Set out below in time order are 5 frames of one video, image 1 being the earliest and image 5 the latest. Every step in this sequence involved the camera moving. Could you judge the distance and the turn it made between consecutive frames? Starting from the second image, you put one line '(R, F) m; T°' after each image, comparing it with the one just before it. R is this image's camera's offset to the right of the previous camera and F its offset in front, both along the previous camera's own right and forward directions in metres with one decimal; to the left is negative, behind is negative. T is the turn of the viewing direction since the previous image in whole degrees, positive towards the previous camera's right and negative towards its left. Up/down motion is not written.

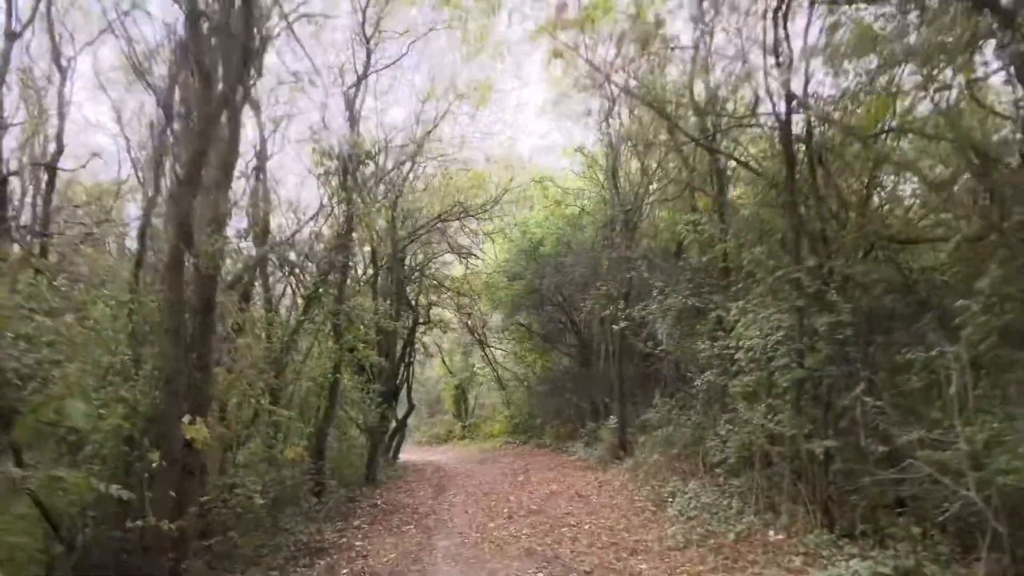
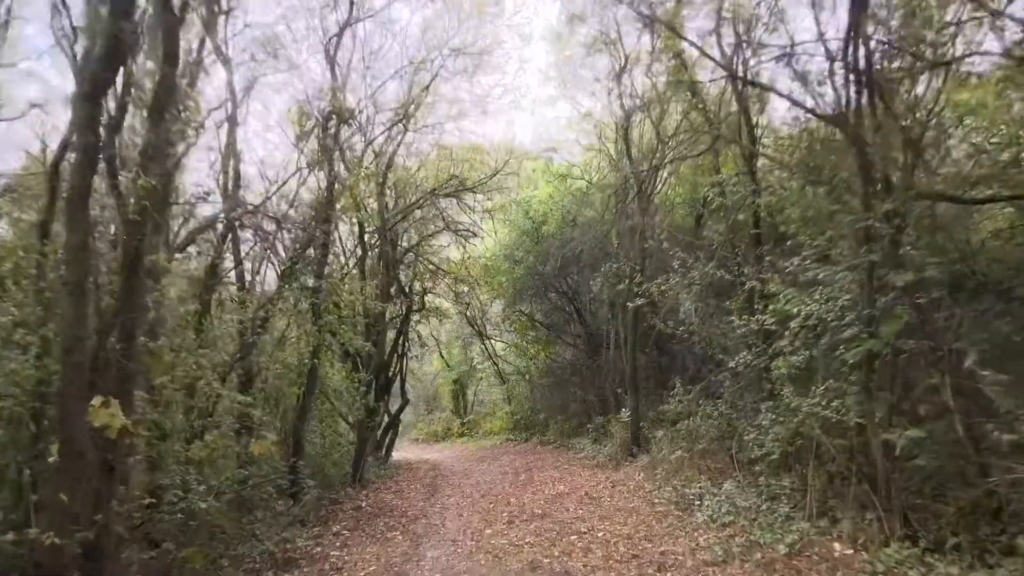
(0.0, +1.6) m; 0°
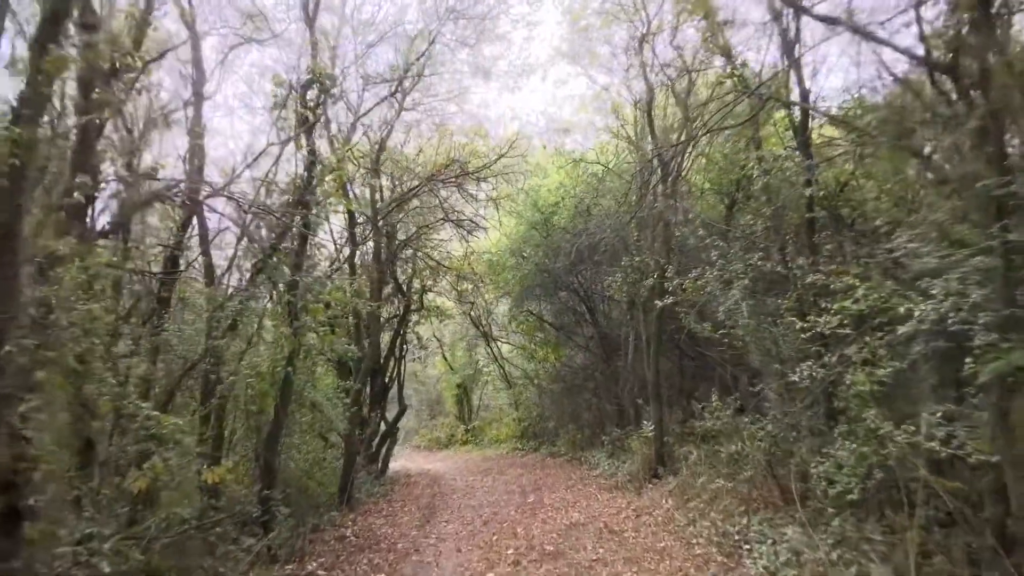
(0.0, +1.8) m; -1°
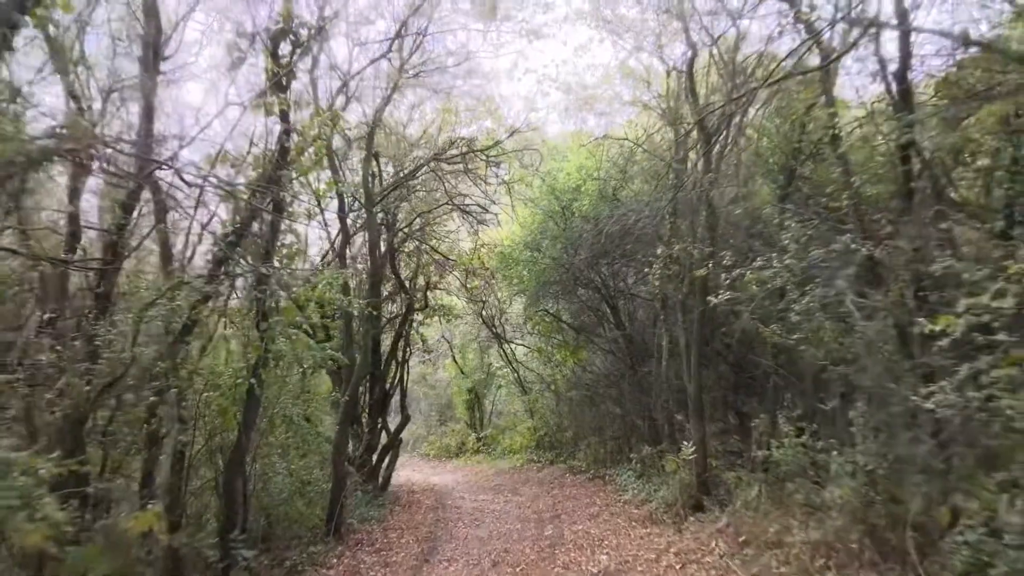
(0.0, +2.0) m; -1°
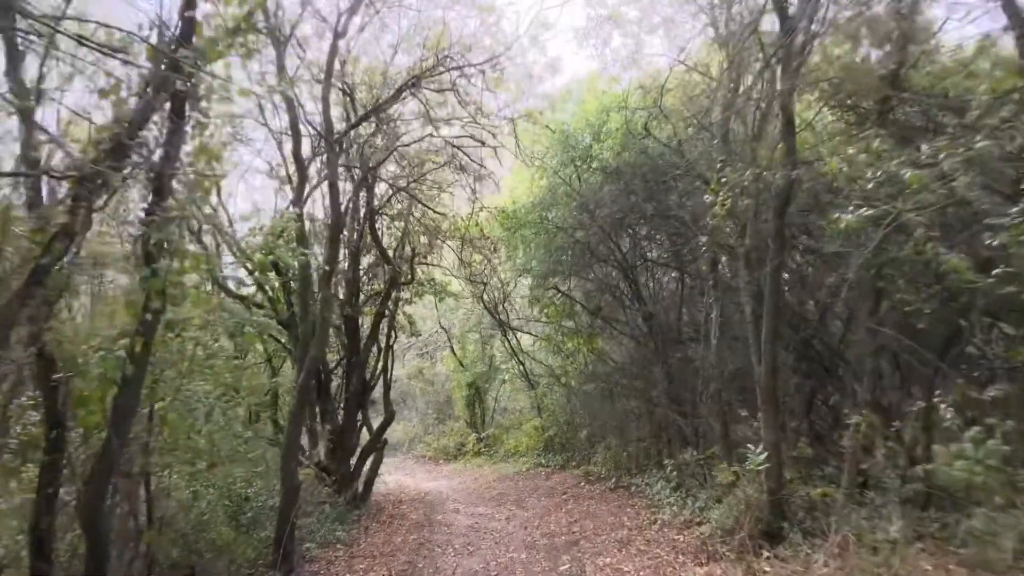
(0.0, +2.9) m; 0°
